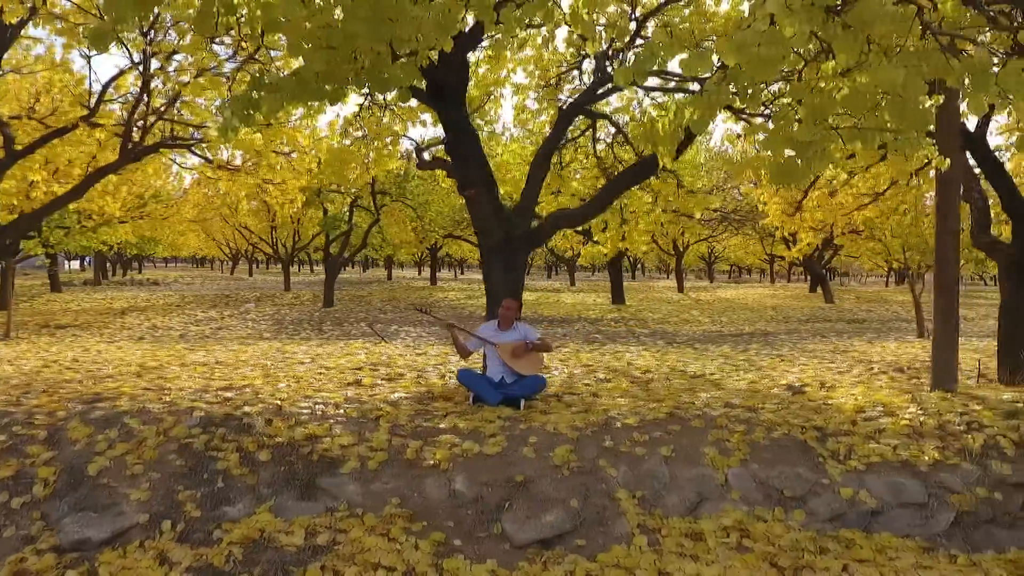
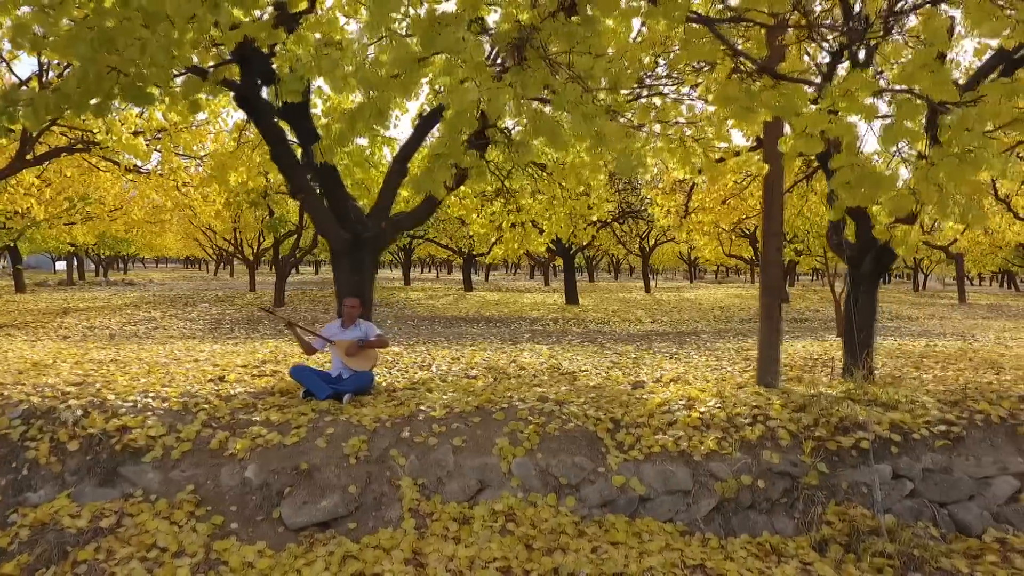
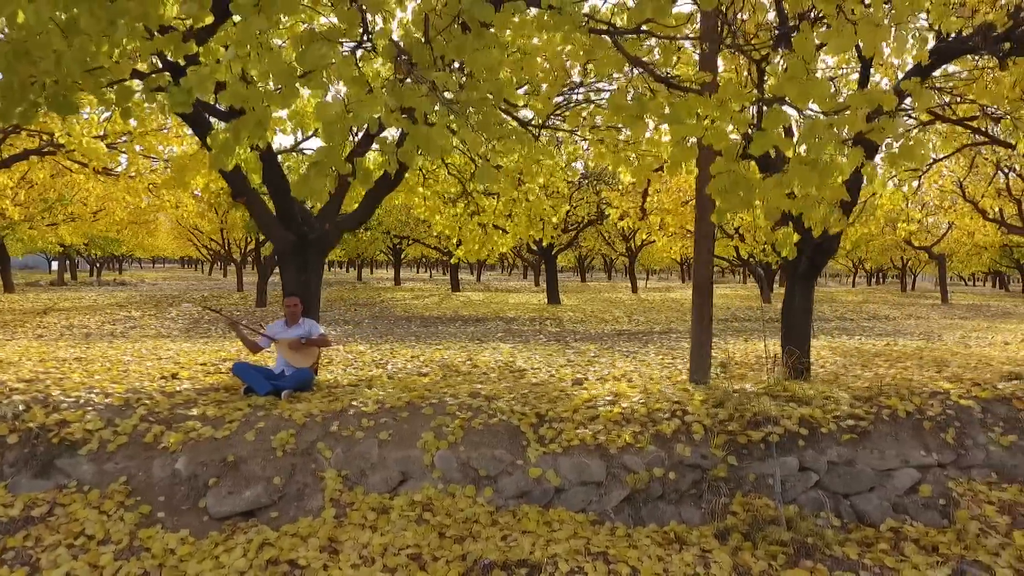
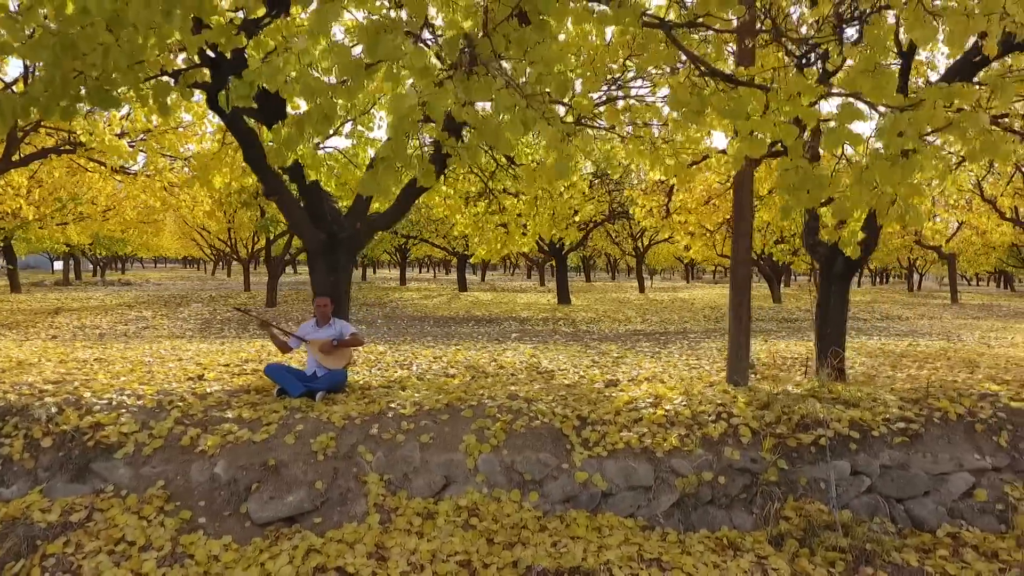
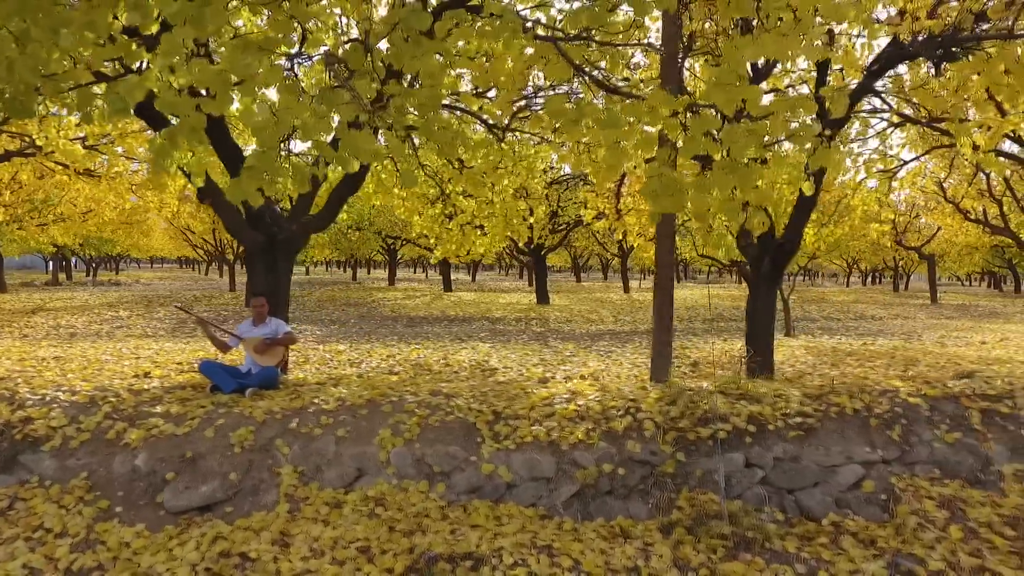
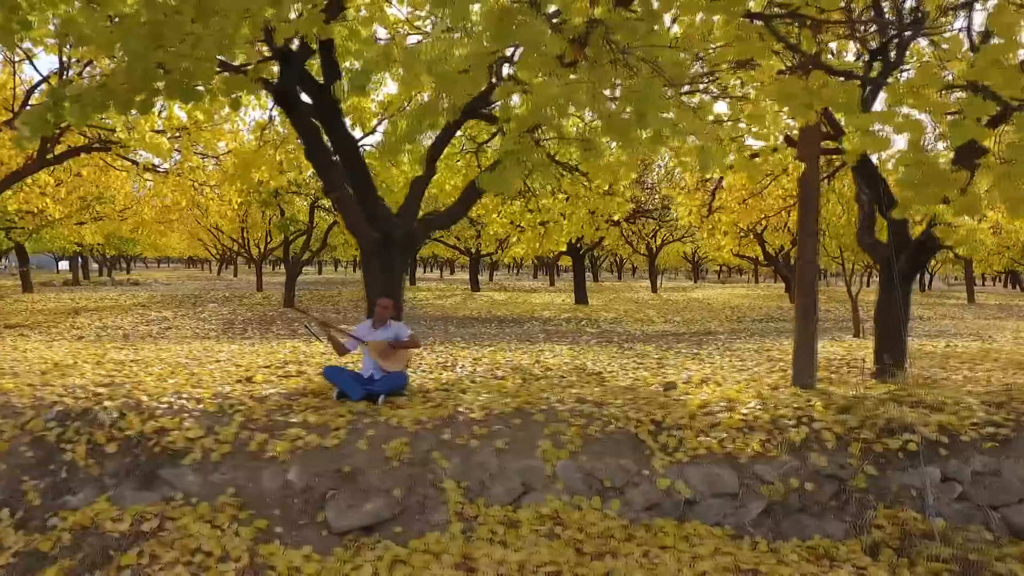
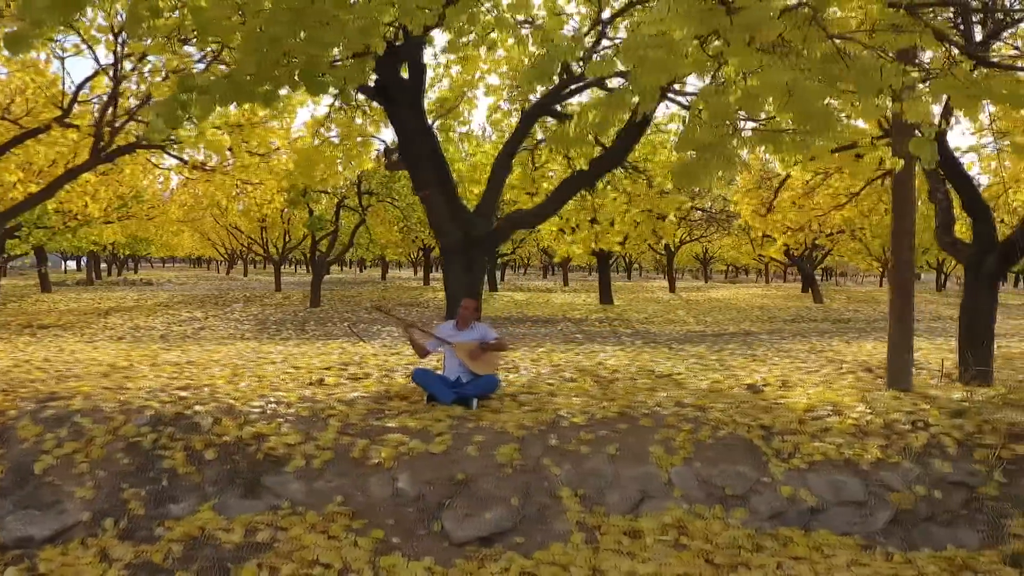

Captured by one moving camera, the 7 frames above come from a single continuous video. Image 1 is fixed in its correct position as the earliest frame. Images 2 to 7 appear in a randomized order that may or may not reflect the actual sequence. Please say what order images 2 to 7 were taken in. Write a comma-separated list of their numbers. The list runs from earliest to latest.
7, 6, 2, 4, 3, 5
